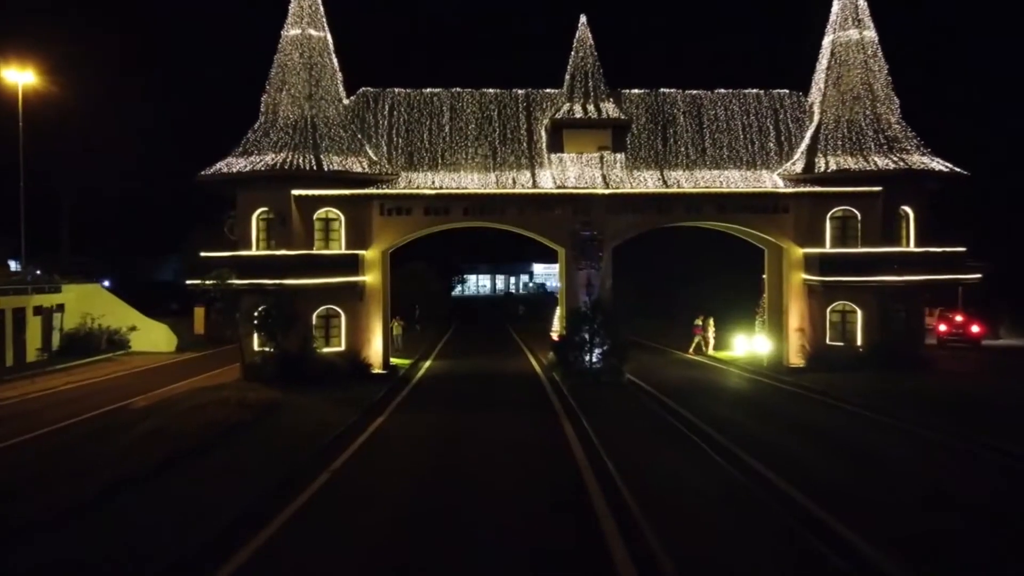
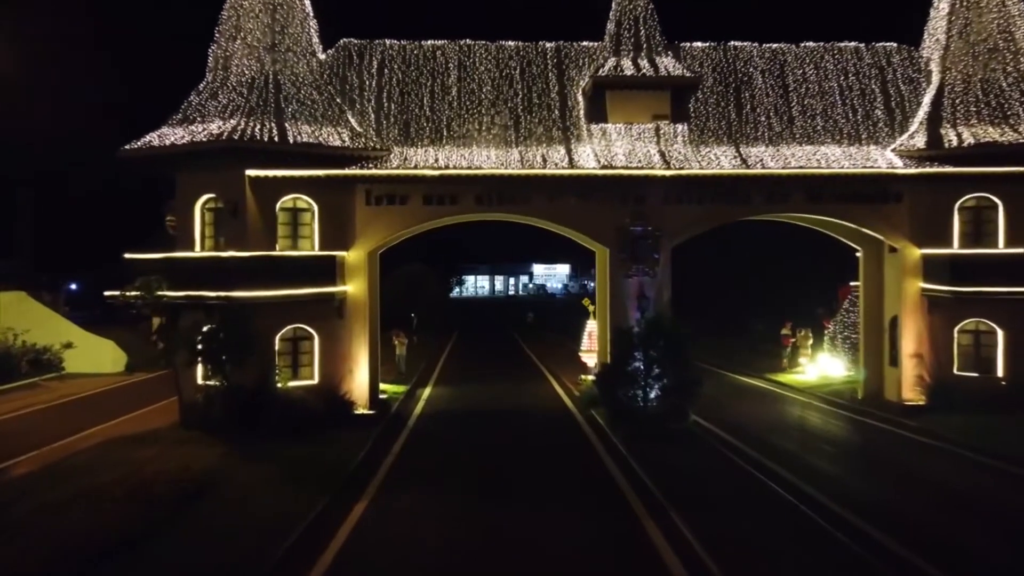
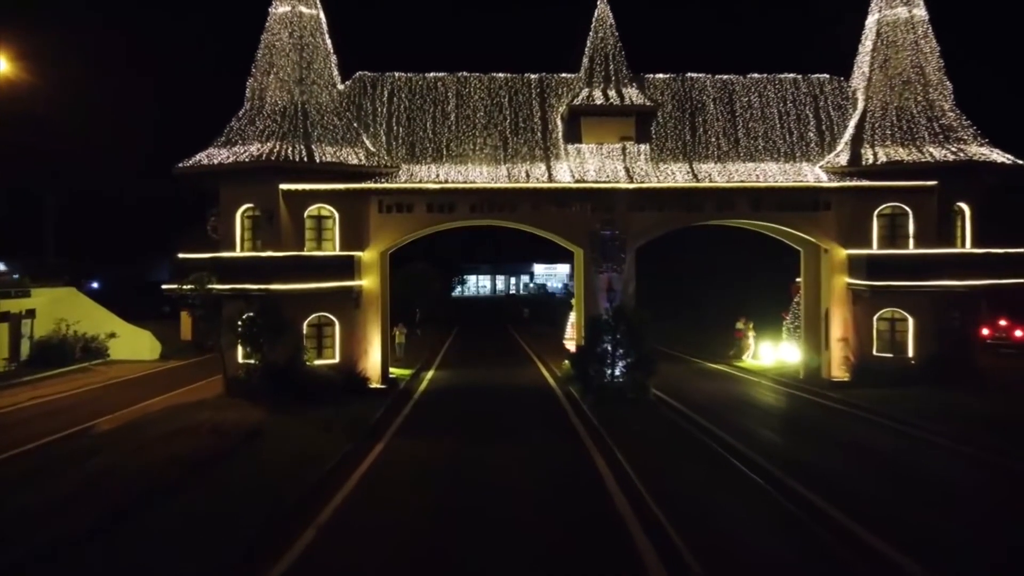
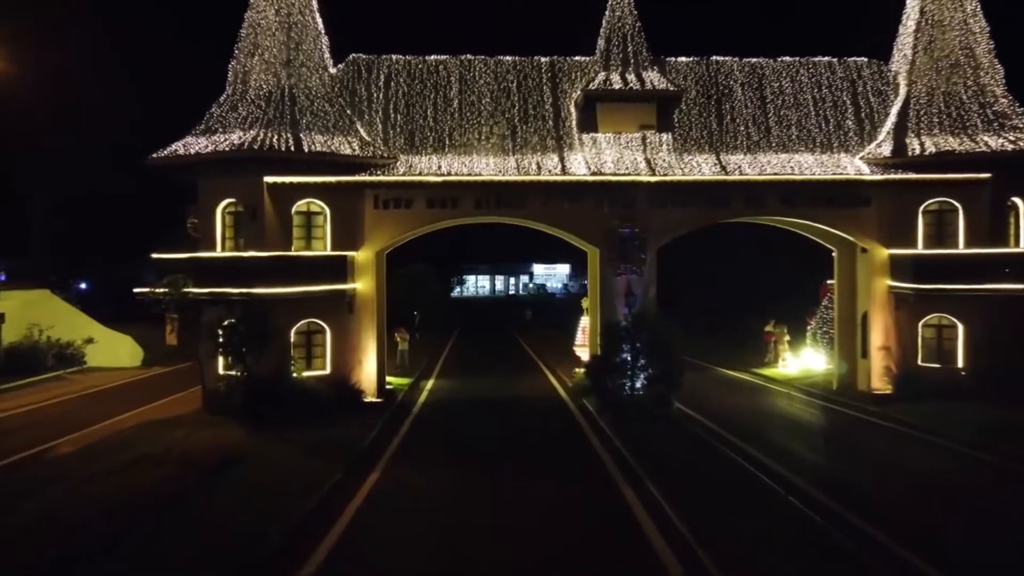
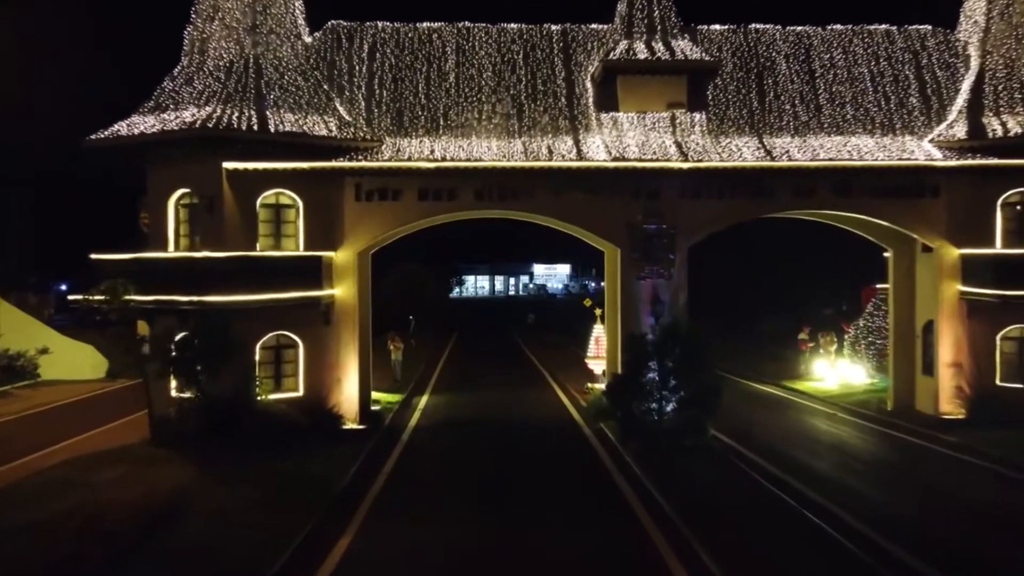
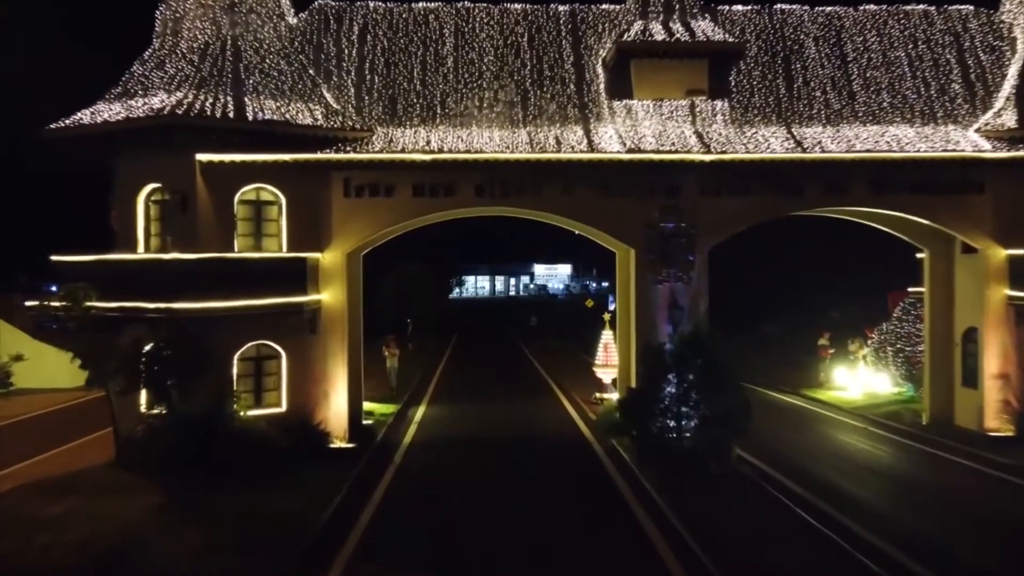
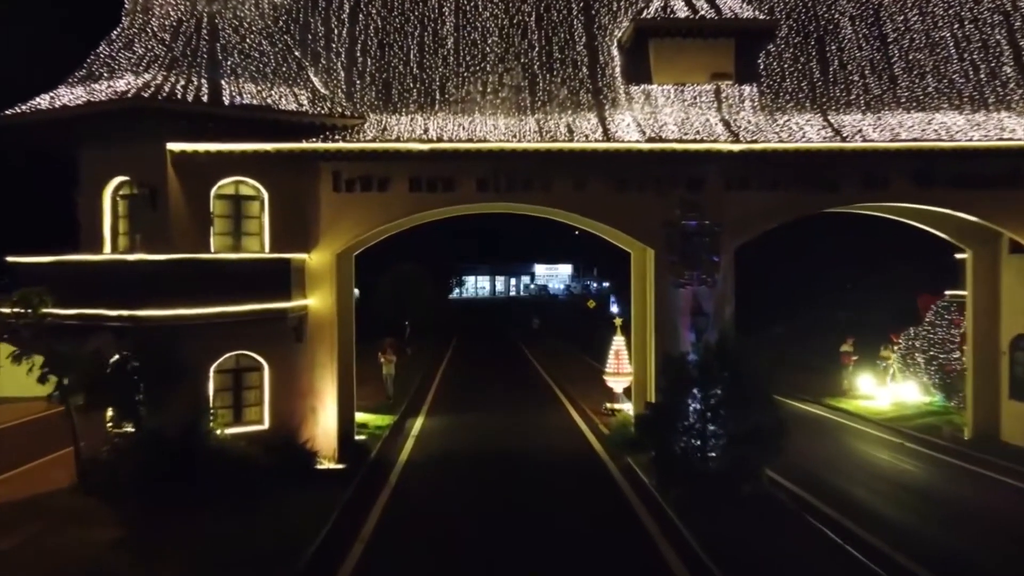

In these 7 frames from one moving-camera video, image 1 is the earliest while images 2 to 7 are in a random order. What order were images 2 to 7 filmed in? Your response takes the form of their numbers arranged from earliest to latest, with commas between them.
3, 4, 2, 5, 6, 7
